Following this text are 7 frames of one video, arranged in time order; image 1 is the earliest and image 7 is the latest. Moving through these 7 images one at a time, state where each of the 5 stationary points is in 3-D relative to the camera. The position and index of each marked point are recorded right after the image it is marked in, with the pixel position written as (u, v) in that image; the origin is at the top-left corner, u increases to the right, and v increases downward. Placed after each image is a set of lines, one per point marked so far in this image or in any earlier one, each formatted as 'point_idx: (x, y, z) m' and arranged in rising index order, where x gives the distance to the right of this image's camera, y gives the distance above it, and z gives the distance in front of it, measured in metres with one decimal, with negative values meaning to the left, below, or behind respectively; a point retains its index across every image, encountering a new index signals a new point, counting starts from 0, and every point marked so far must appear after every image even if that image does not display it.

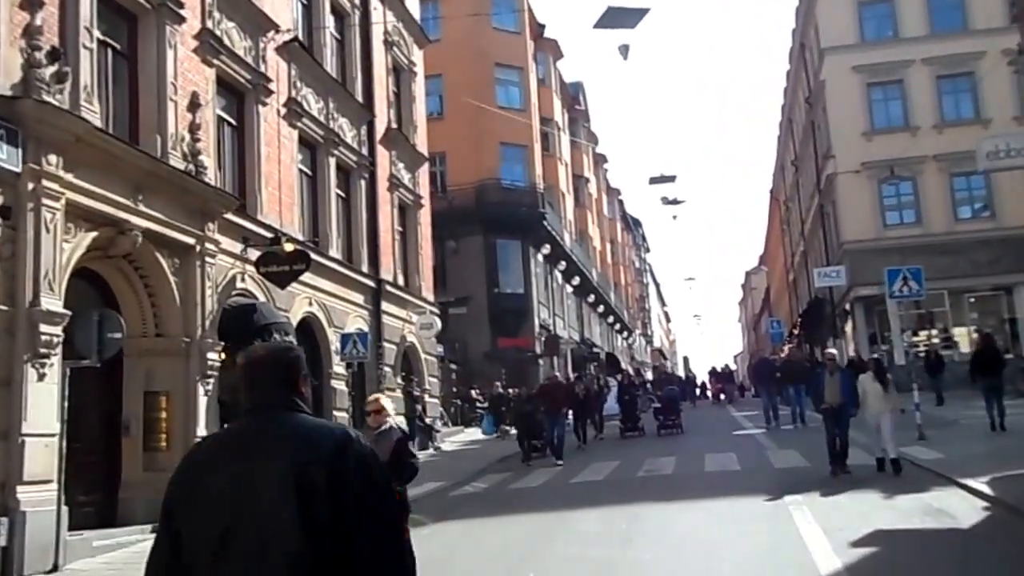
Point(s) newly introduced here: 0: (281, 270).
0: (-3.6, +0.3, +16.2) m
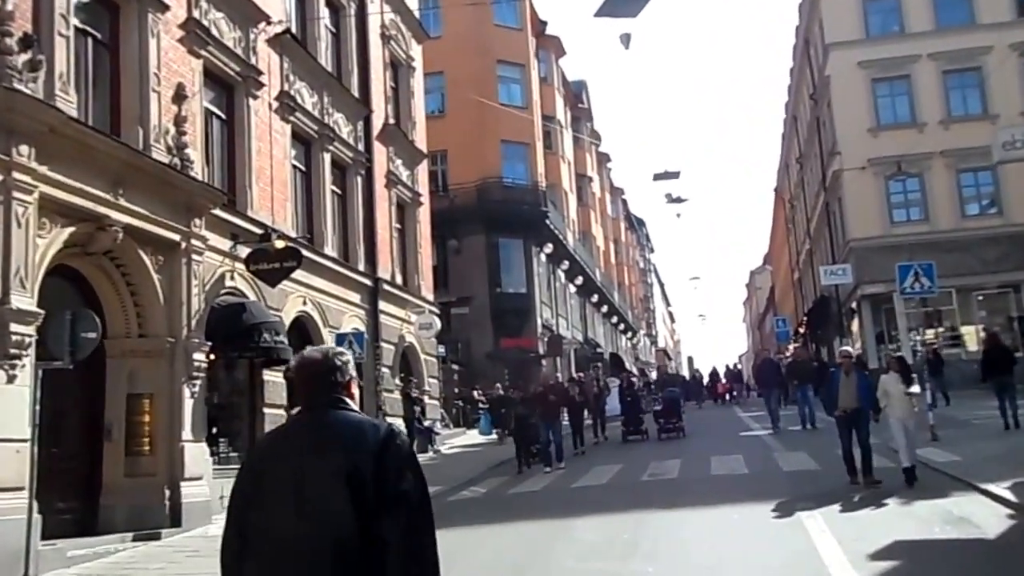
0: (-3.7, +0.3, +15.6) m
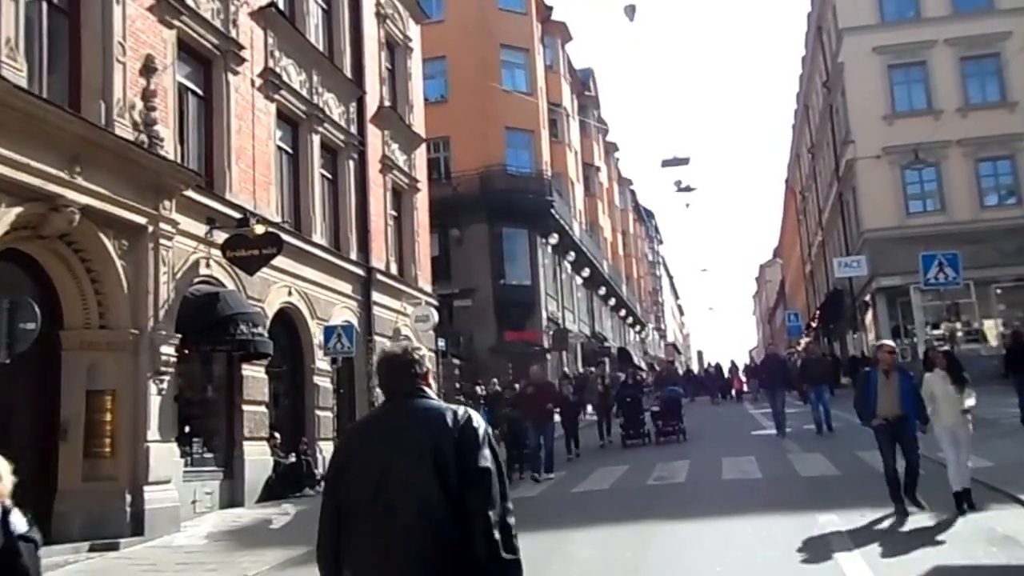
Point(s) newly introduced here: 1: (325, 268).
0: (-3.7, +0.5, +14.6) m
1: (-3.4, +0.3, +18.9) m
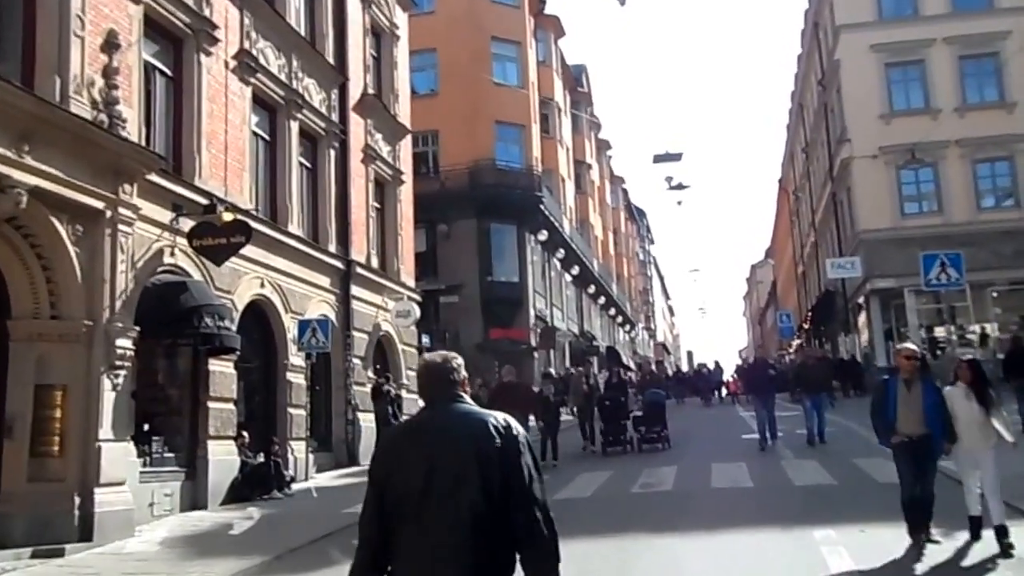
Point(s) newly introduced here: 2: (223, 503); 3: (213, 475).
0: (-4.0, +0.6, +13.8) m
1: (-3.7, +0.5, +18.1) m
2: (-4.1, -3.0, +14.6) m
3: (-4.2, -2.6, +14.3) m
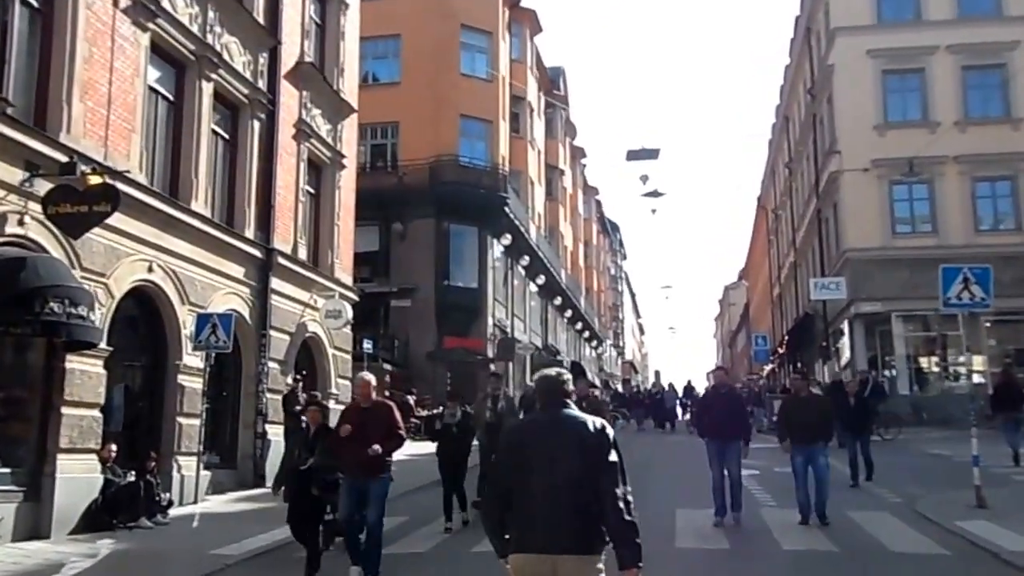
0: (-4.7, +0.8, +11.2) m
1: (-4.6, +0.6, +15.4) m
2: (-5.1, -2.8, +11.9) m
3: (-5.1, -2.4, +11.6) m
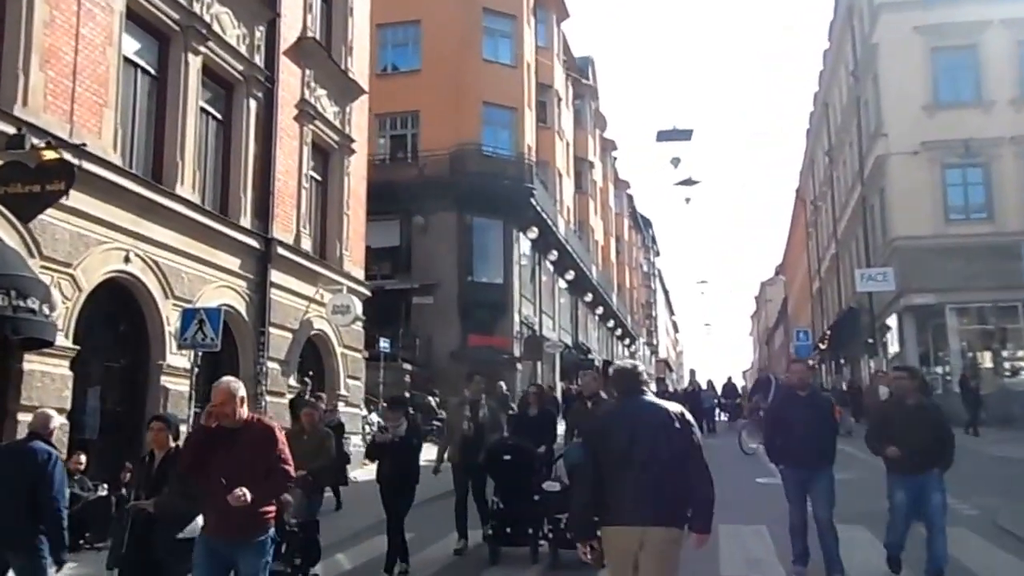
0: (-4.6, +0.9, +9.8) m
1: (-4.3, +0.7, +14.1) m
2: (-4.9, -2.7, +10.5) m
3: (-5.0, -2.3, +10.3) m
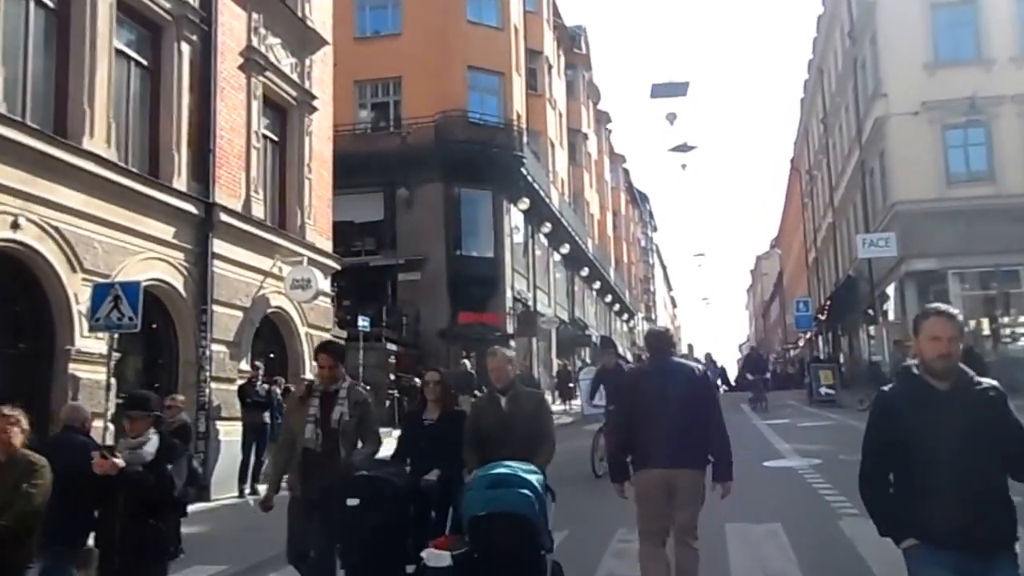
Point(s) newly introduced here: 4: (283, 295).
0: (-5.0, +1.2, +7.7) m
1: (-4.7, +1.1, +12.0) m
2: (-5.2, -2.5, +8.5) m
3: (-5.2, -2.0, +8.3) m
4: (-3.6, -0.1, +16.2) m
